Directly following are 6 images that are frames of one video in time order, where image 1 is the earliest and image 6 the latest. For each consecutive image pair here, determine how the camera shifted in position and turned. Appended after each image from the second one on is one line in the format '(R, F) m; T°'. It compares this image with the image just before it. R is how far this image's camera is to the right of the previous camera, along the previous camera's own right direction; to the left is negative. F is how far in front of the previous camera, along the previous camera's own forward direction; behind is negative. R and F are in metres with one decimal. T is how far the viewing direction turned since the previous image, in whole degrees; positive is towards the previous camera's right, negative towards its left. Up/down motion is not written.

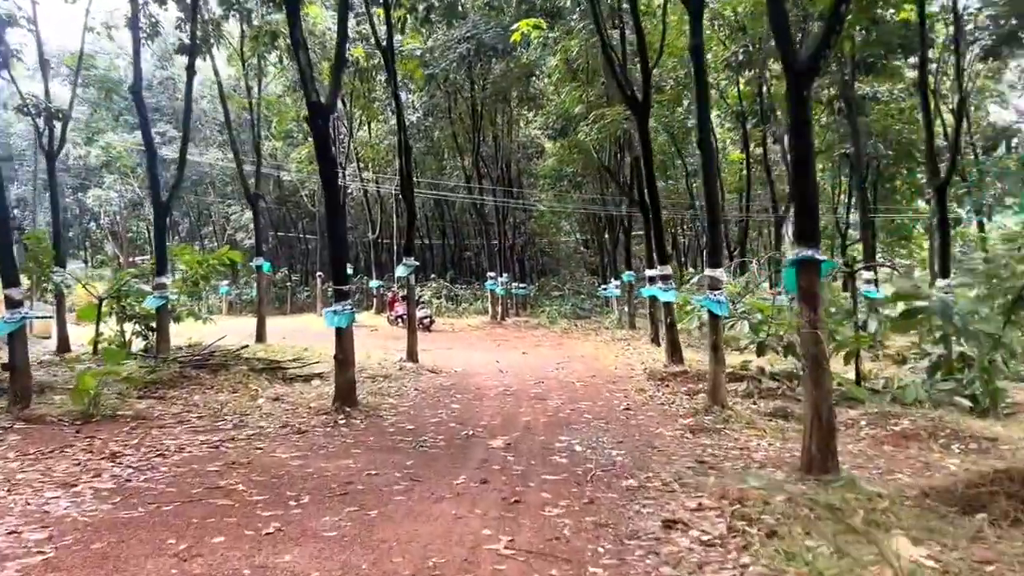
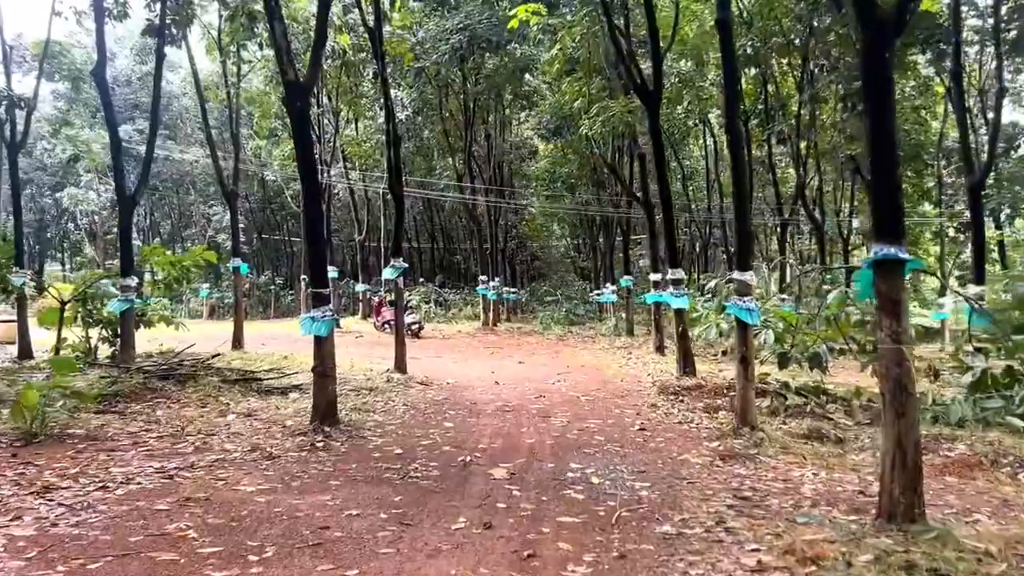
(-0.1, +0.9) m; +1°
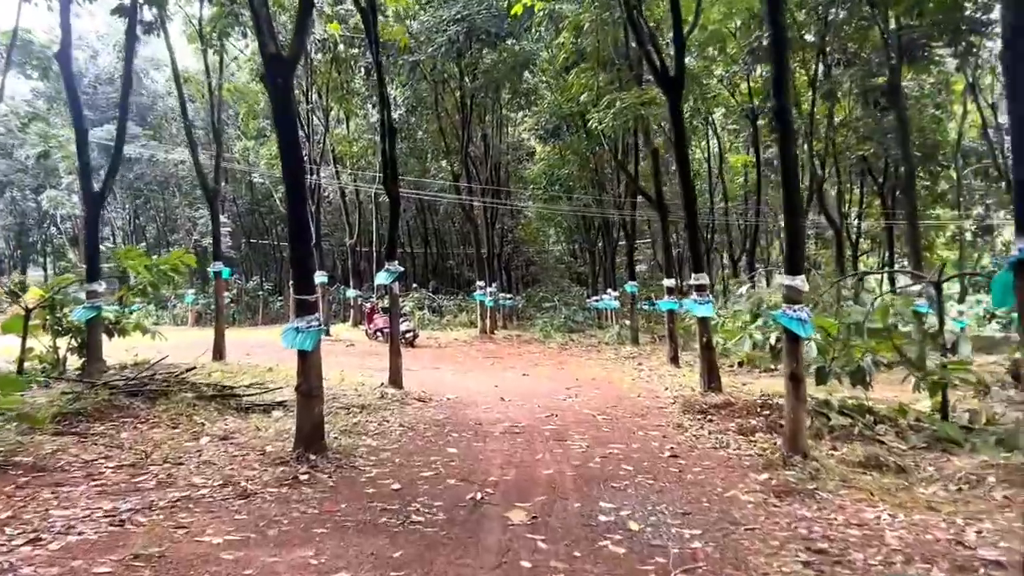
(-0.1, +0.9) m; +1°
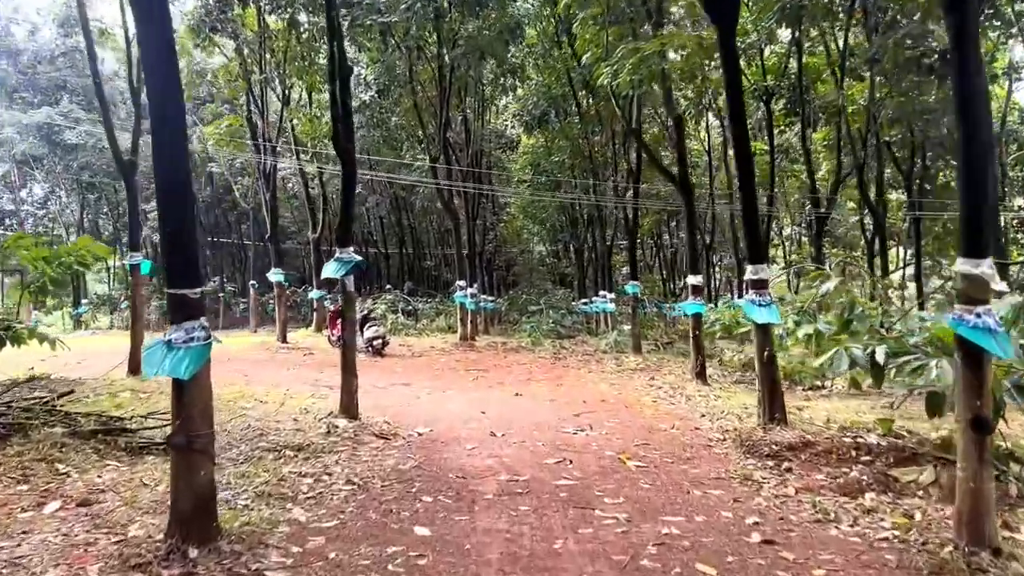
(-0.1, +2.2) m; +1°
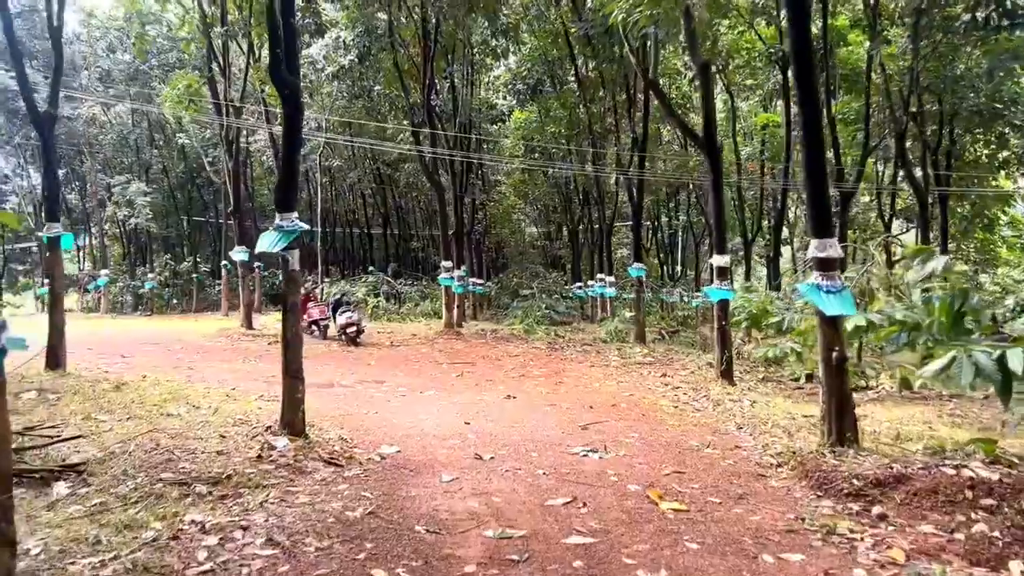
(0.0, +1.5) m; +1°
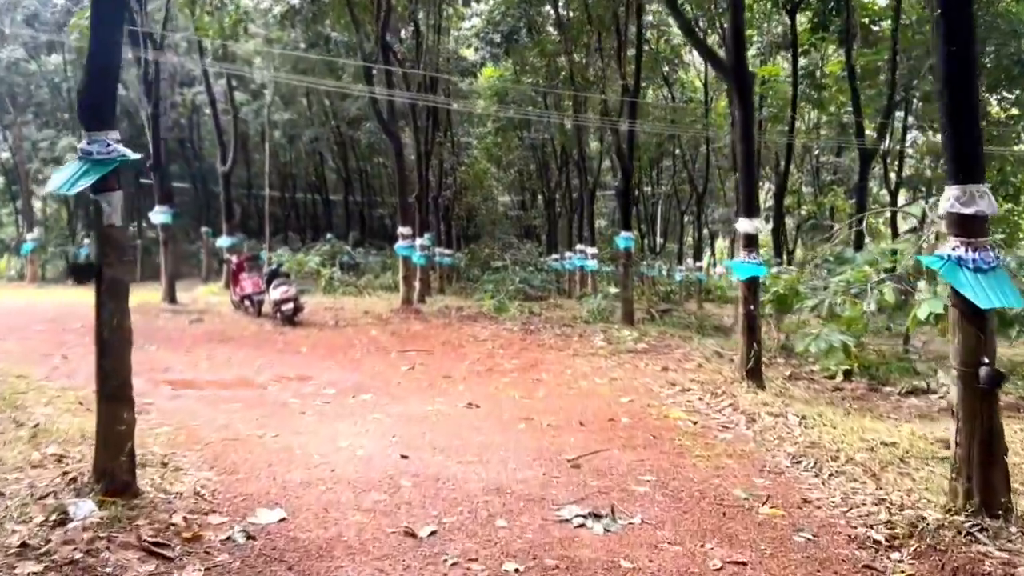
(+0.1, +1.9) m; +2°
